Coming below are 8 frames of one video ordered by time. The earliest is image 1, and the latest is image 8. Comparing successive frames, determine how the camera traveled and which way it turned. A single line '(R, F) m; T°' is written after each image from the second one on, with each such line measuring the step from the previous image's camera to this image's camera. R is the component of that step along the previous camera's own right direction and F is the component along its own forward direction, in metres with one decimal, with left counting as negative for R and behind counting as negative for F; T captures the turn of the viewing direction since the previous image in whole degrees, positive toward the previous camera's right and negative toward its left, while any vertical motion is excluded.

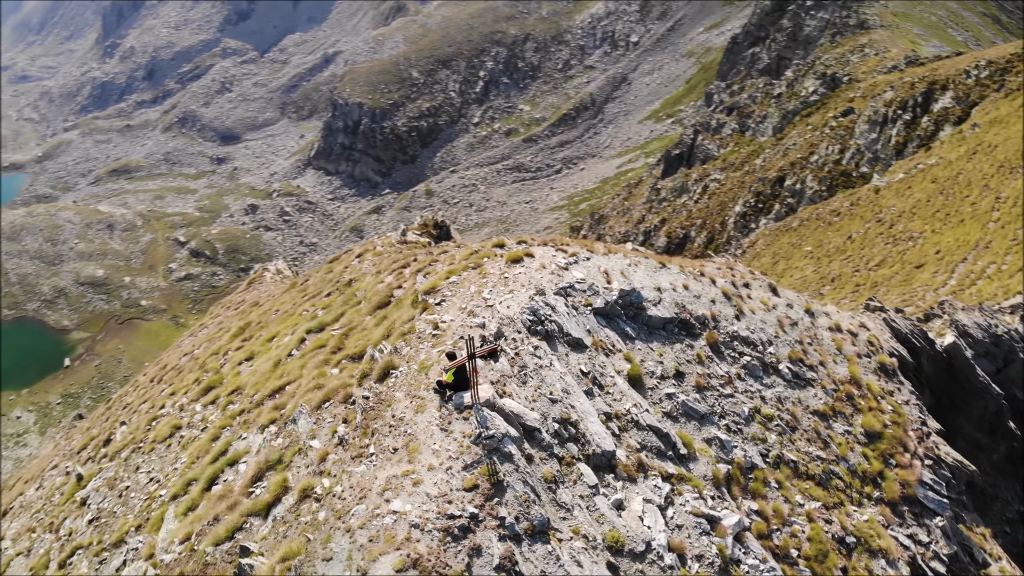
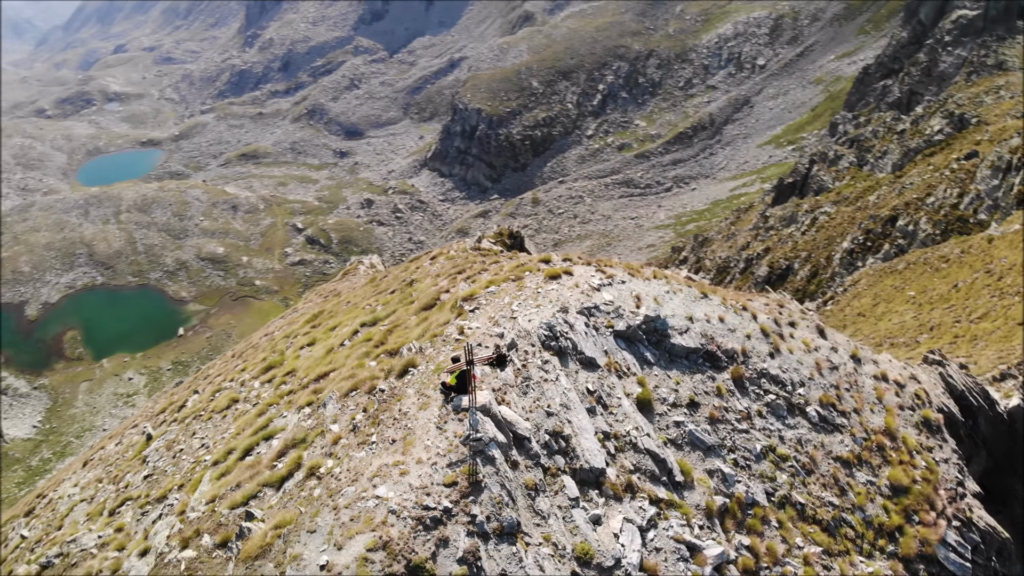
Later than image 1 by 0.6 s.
(+1.6, -0.7) m; -7°
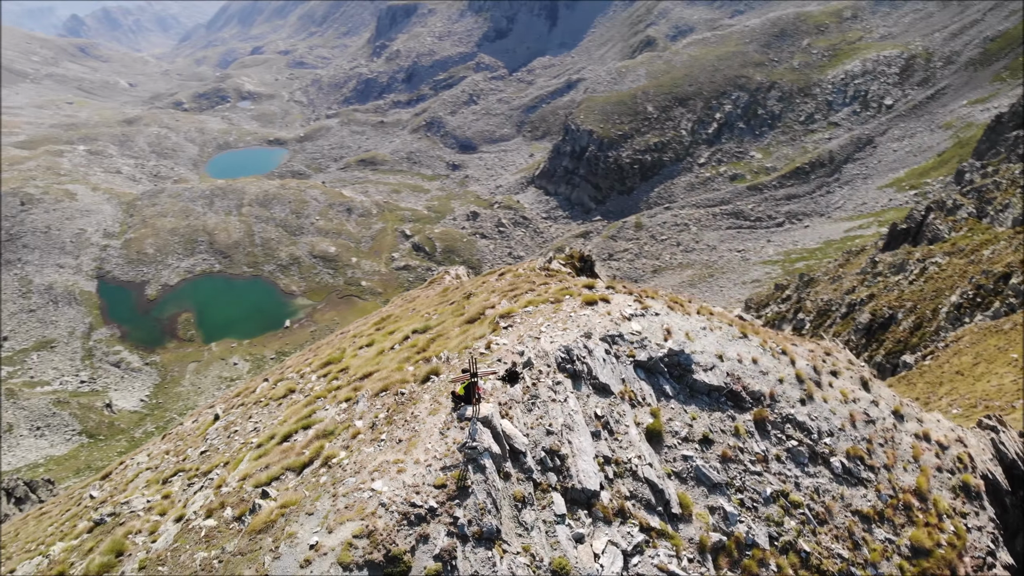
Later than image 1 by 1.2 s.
(+1.5, -0.8) m; -7°
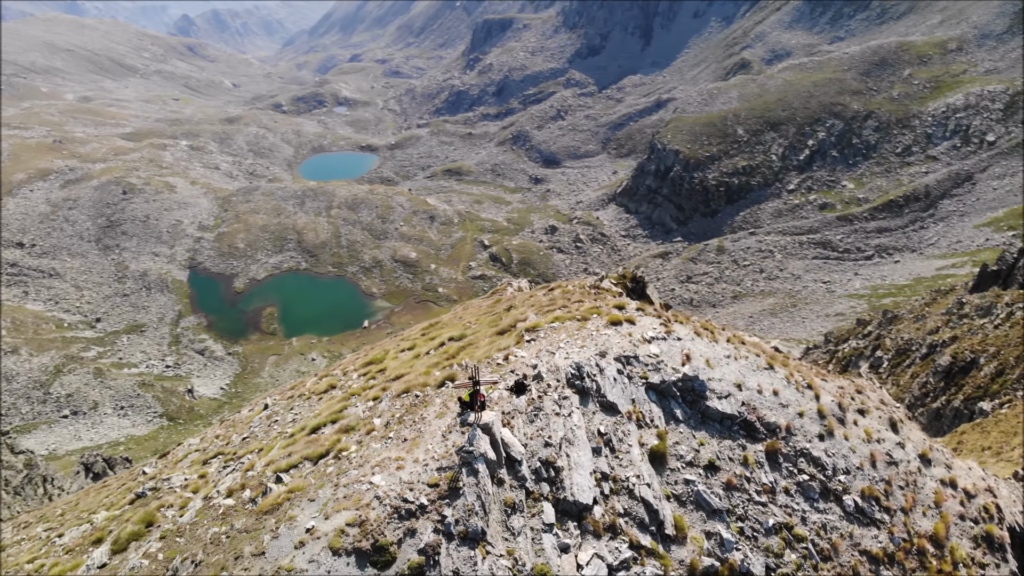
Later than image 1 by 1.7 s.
(+1.3, -0.7) m; -5°
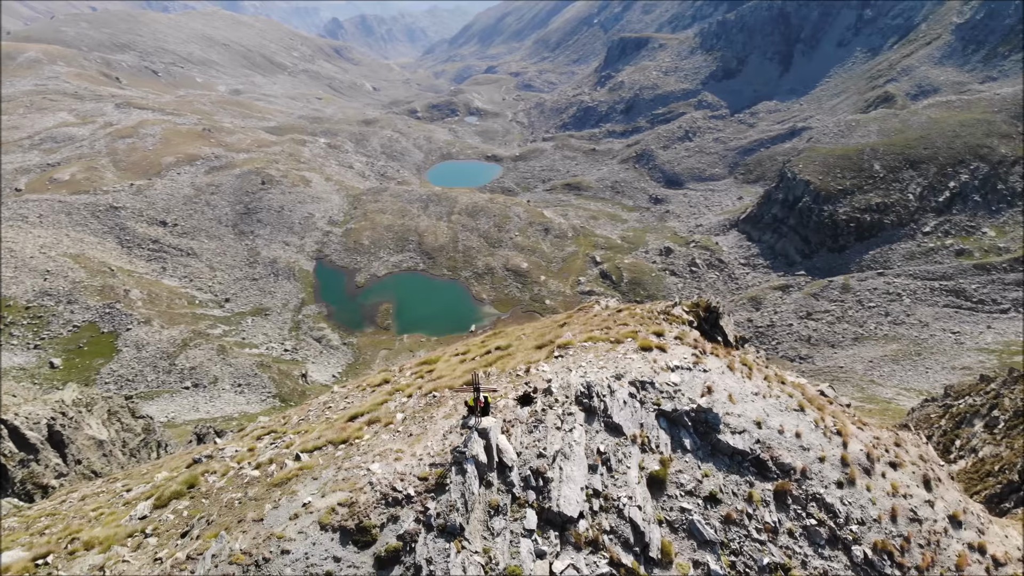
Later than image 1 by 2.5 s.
(+2.0, -0.8) m; -8°
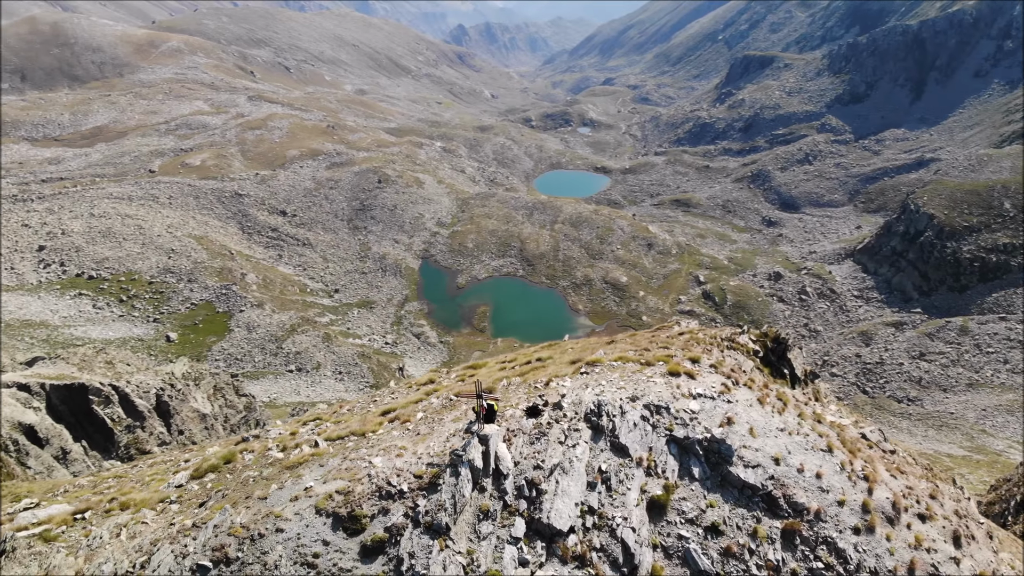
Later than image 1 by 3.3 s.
(+1.8, -0.5) m; -7°
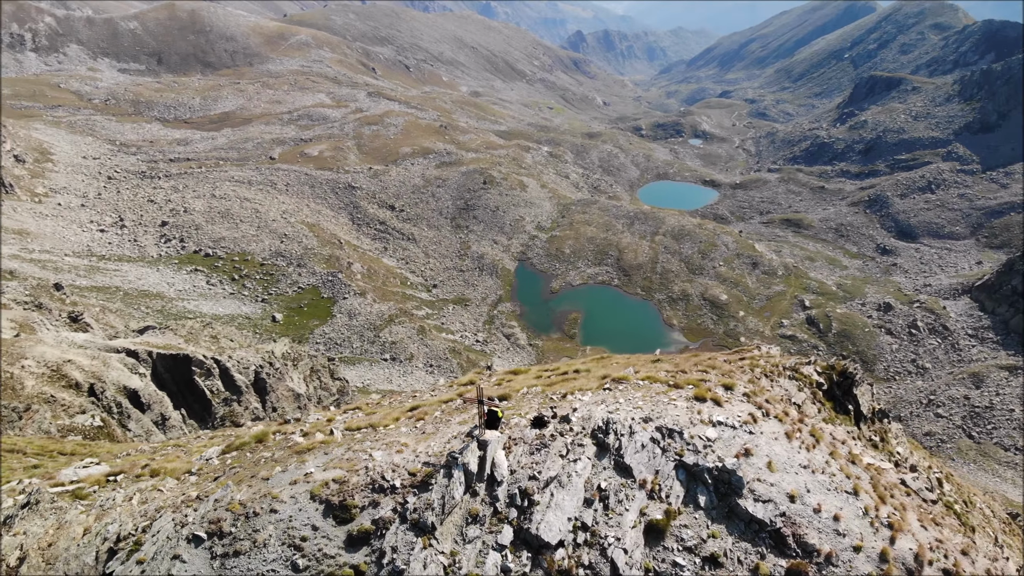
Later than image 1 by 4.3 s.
(+1.8, -0.2) m; -7°
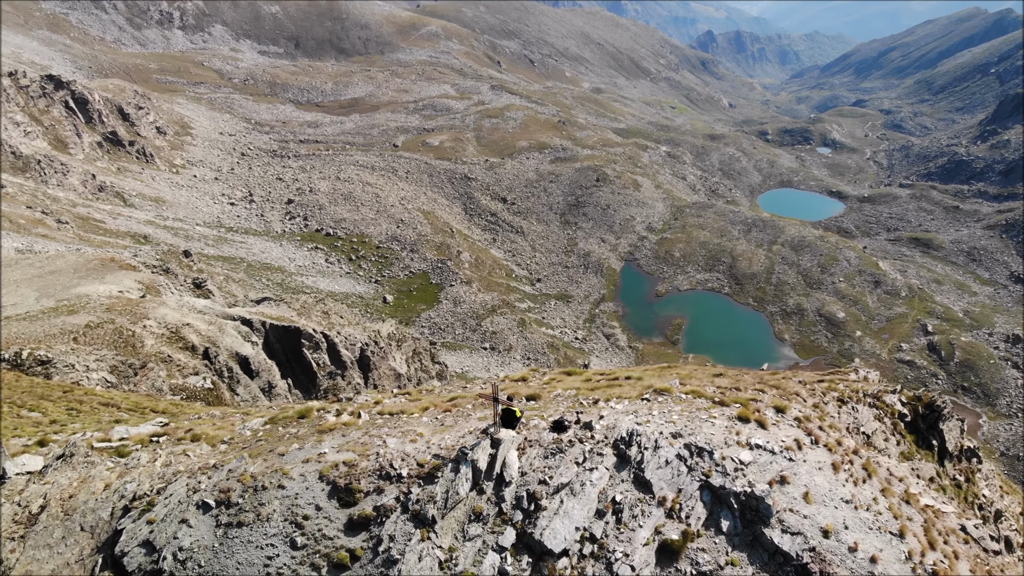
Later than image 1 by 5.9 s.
(+1.7, +0.3) m; -7°
